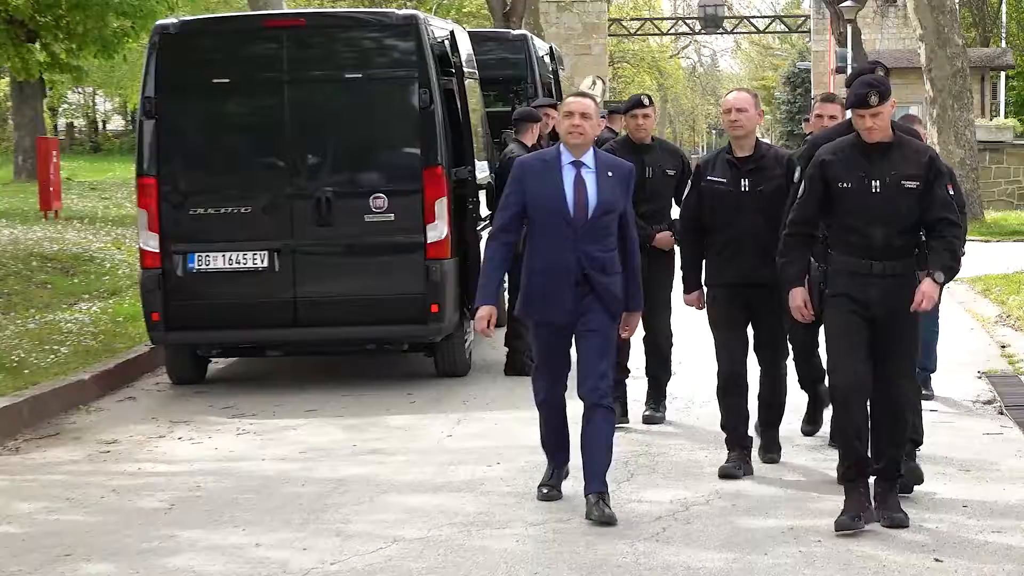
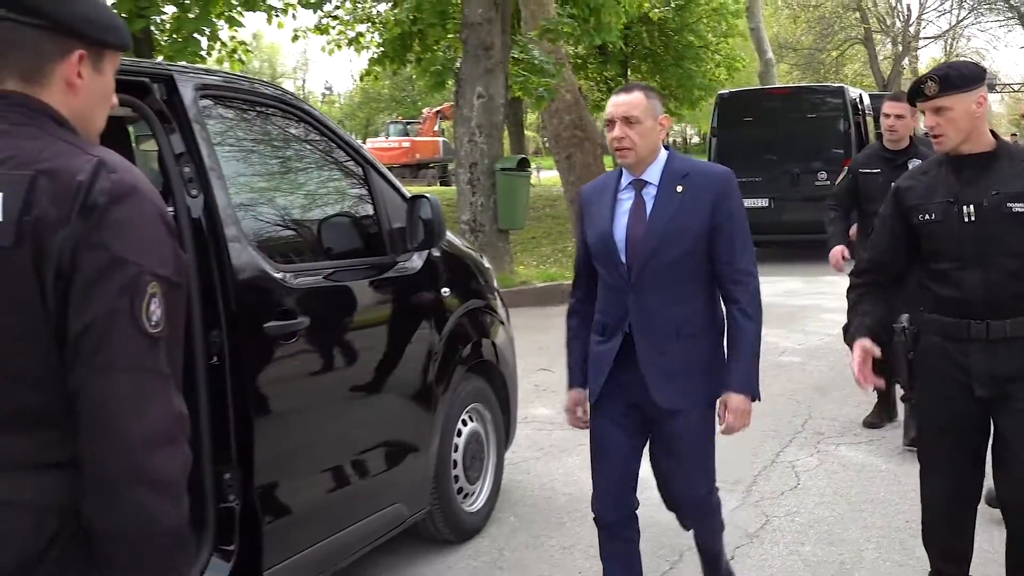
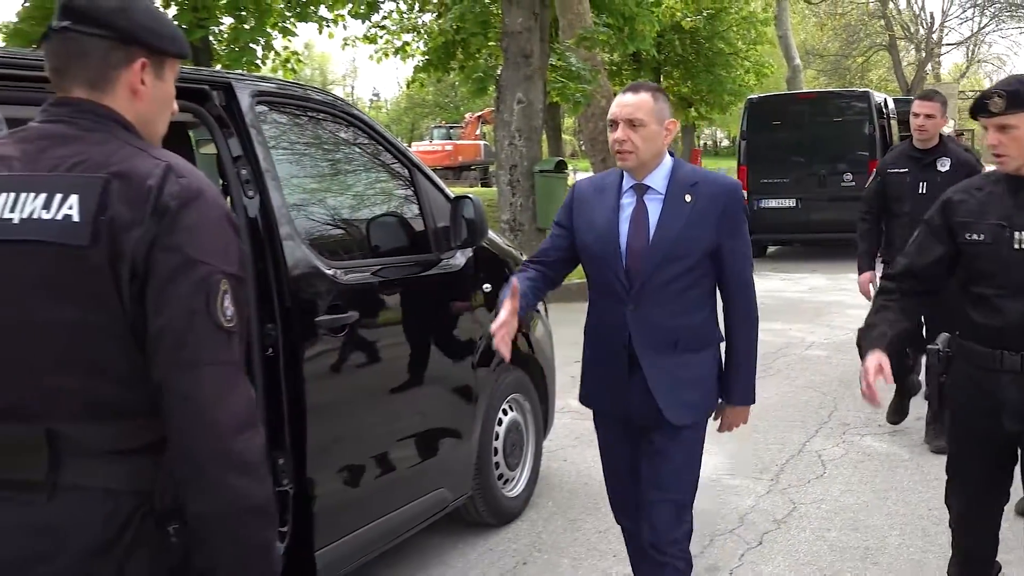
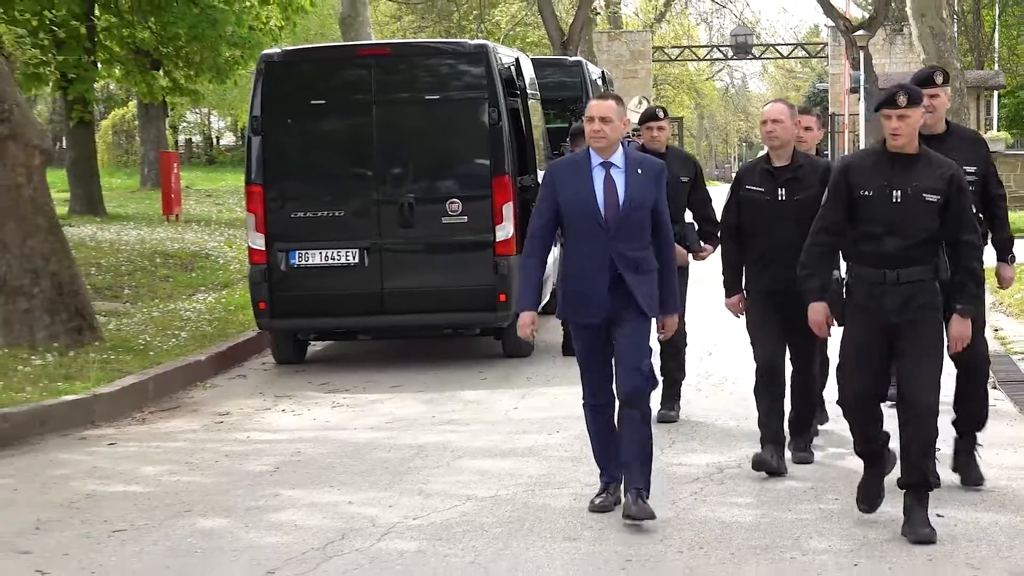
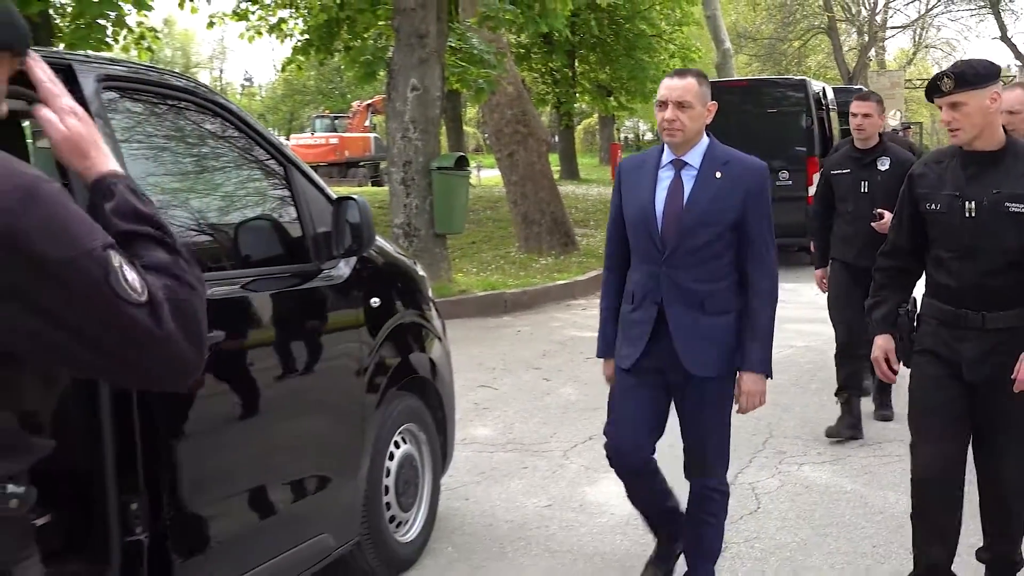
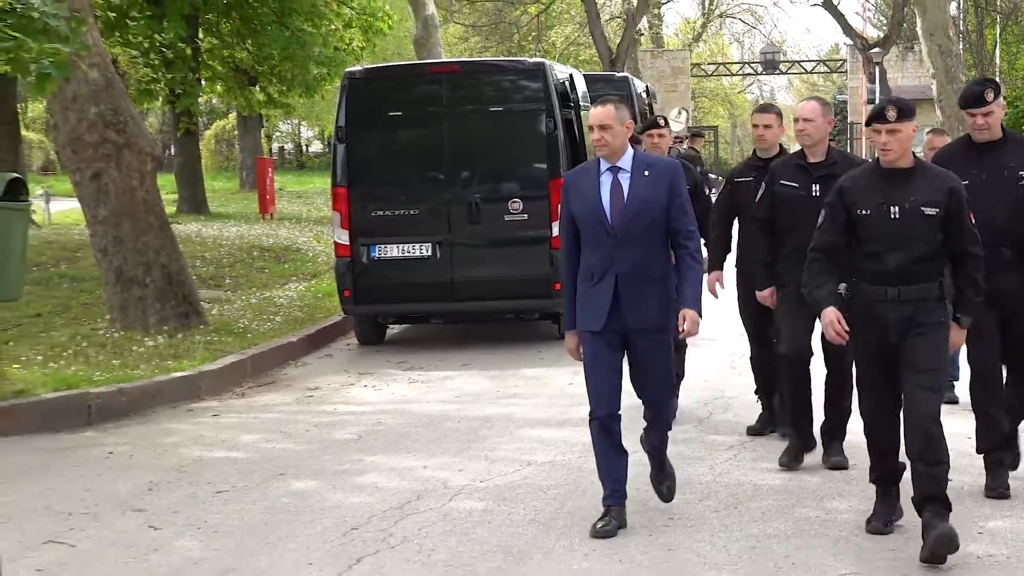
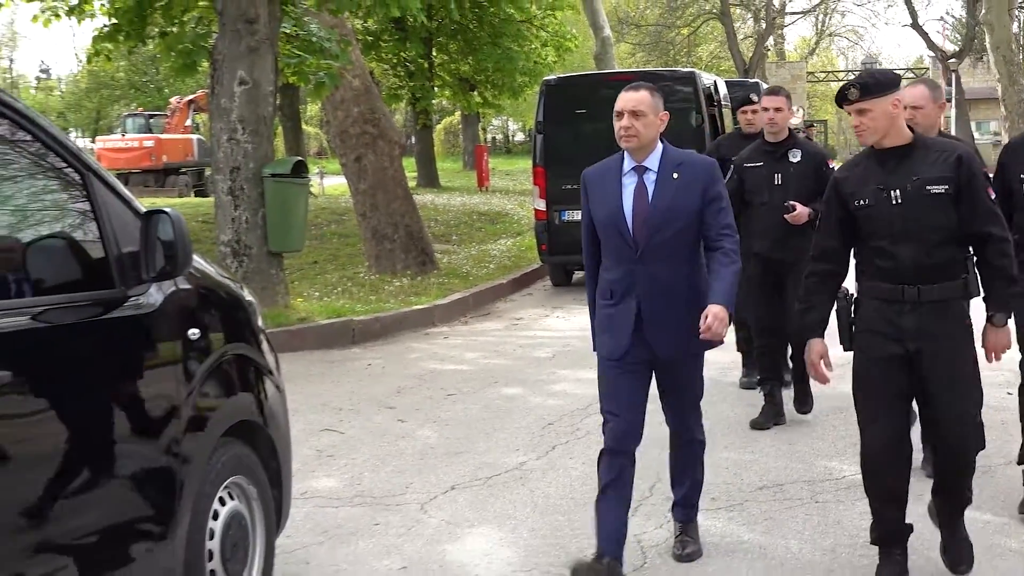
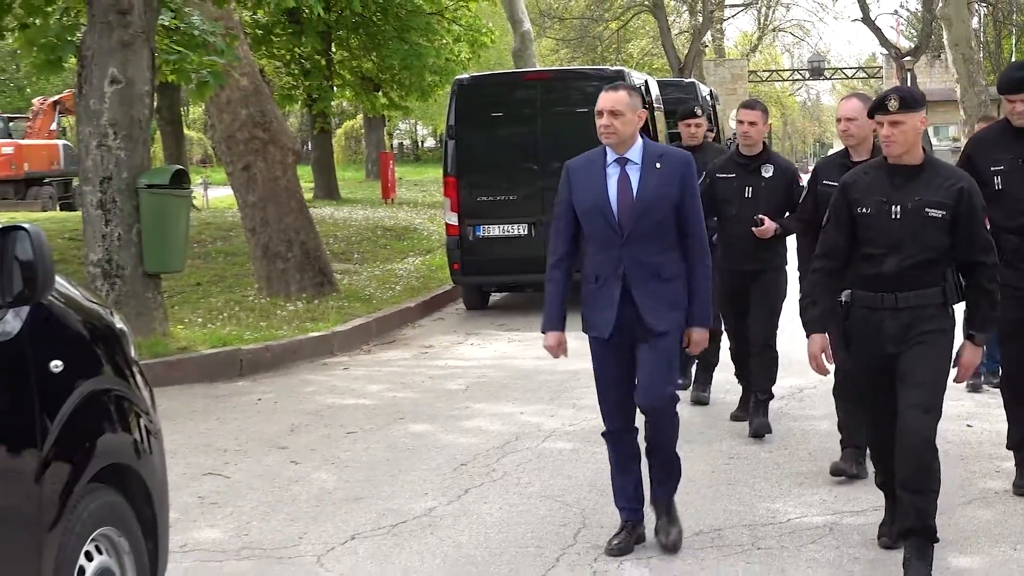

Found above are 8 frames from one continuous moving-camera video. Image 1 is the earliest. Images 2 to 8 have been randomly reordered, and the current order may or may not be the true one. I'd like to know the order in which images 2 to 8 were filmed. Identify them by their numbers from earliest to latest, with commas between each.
4, 6, 8, 7, 5, 2, 3
